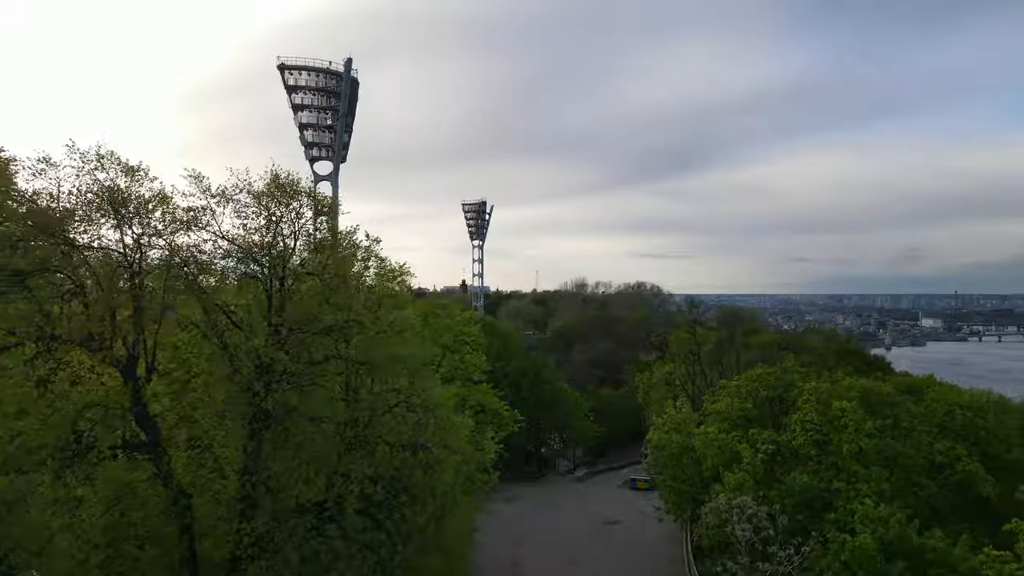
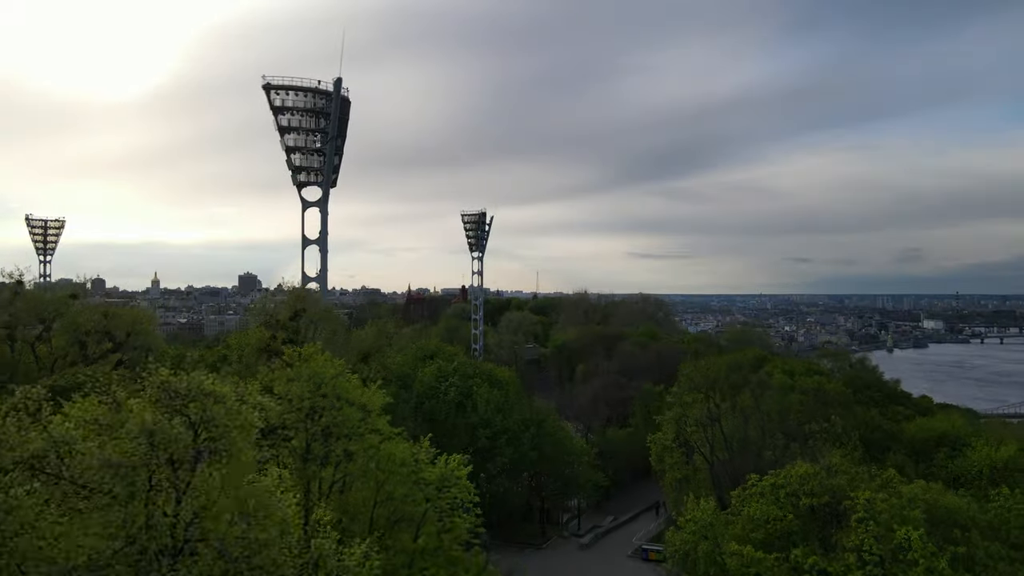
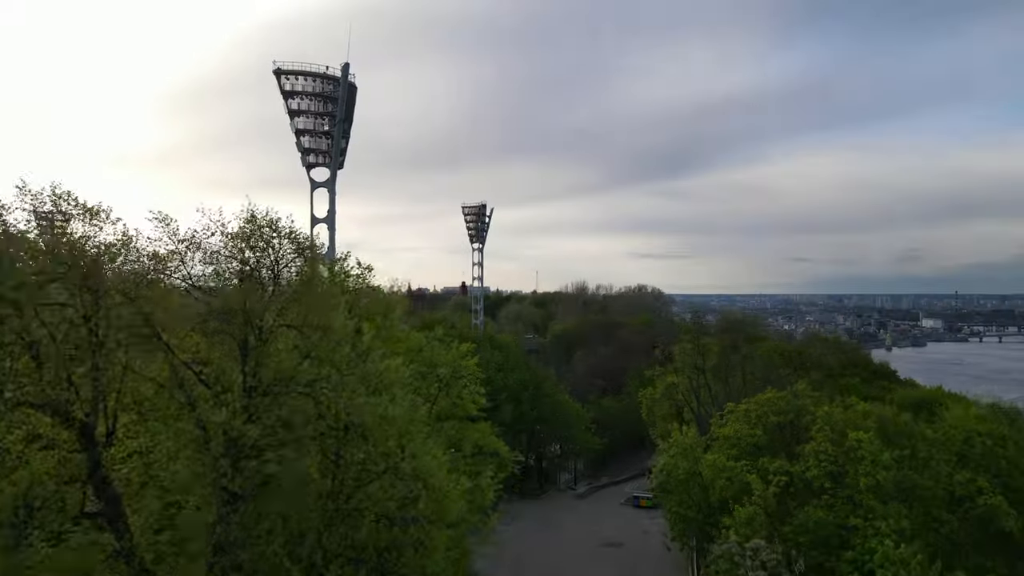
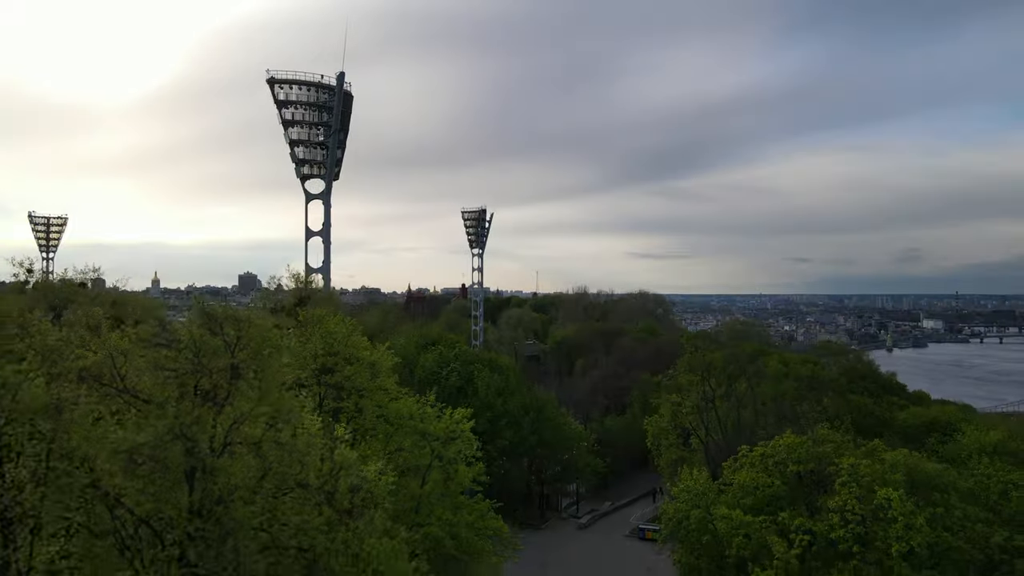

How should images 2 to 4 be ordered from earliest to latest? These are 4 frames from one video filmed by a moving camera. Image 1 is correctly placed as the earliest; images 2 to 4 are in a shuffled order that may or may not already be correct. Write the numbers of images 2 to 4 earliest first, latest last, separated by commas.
3, 4, 2
